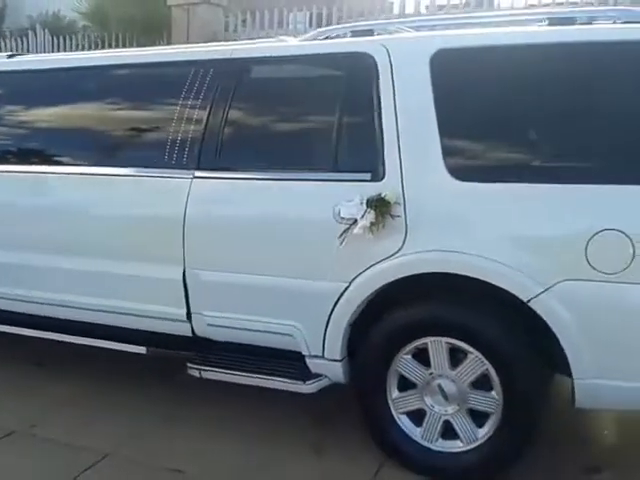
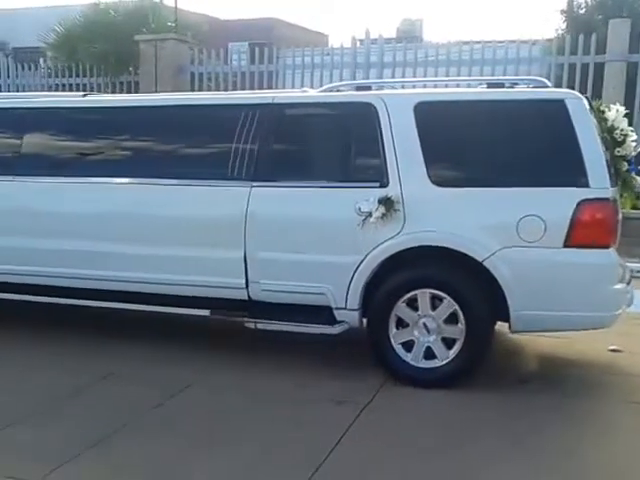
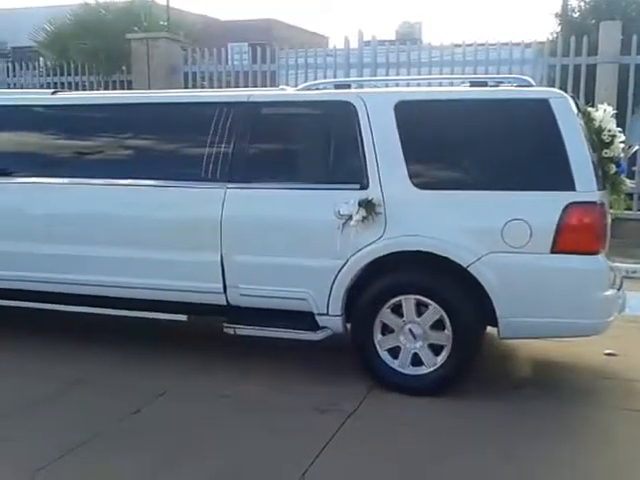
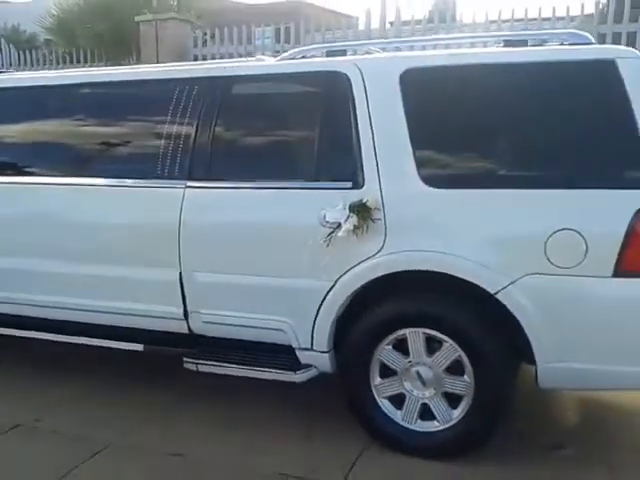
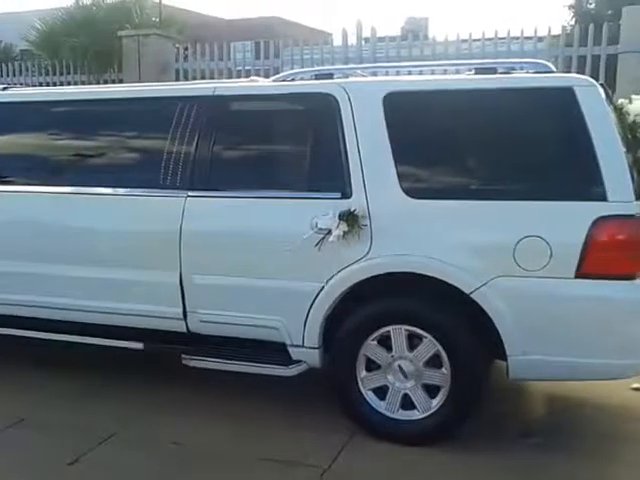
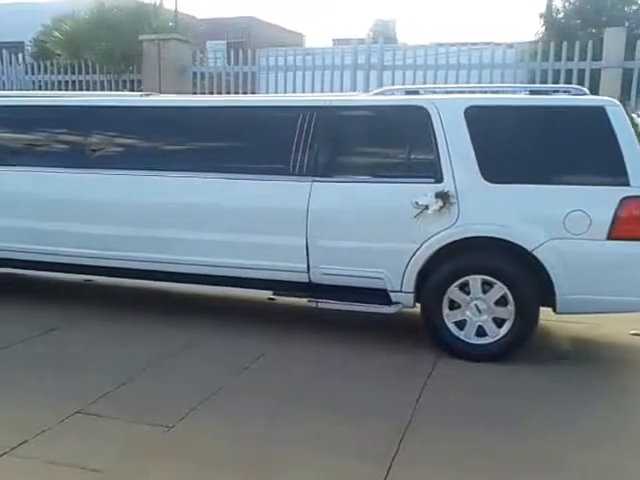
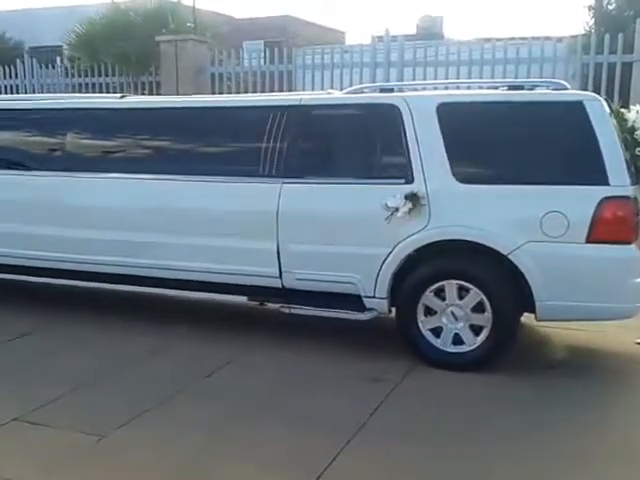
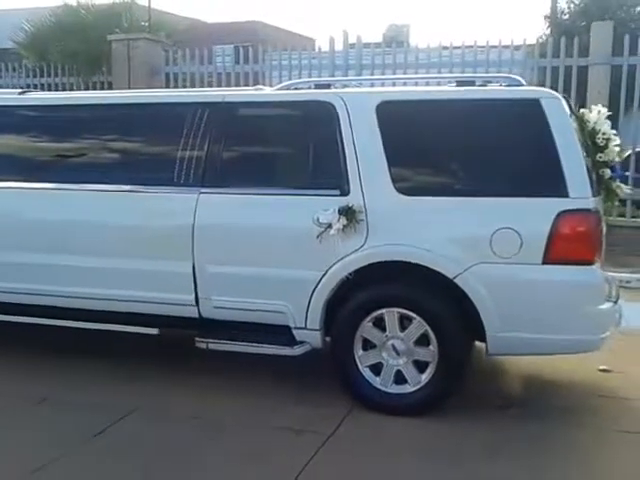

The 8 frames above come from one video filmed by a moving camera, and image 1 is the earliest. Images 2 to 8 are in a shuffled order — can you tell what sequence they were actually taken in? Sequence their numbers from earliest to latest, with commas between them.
4, 5, 8, 3, 2, 7, 6
